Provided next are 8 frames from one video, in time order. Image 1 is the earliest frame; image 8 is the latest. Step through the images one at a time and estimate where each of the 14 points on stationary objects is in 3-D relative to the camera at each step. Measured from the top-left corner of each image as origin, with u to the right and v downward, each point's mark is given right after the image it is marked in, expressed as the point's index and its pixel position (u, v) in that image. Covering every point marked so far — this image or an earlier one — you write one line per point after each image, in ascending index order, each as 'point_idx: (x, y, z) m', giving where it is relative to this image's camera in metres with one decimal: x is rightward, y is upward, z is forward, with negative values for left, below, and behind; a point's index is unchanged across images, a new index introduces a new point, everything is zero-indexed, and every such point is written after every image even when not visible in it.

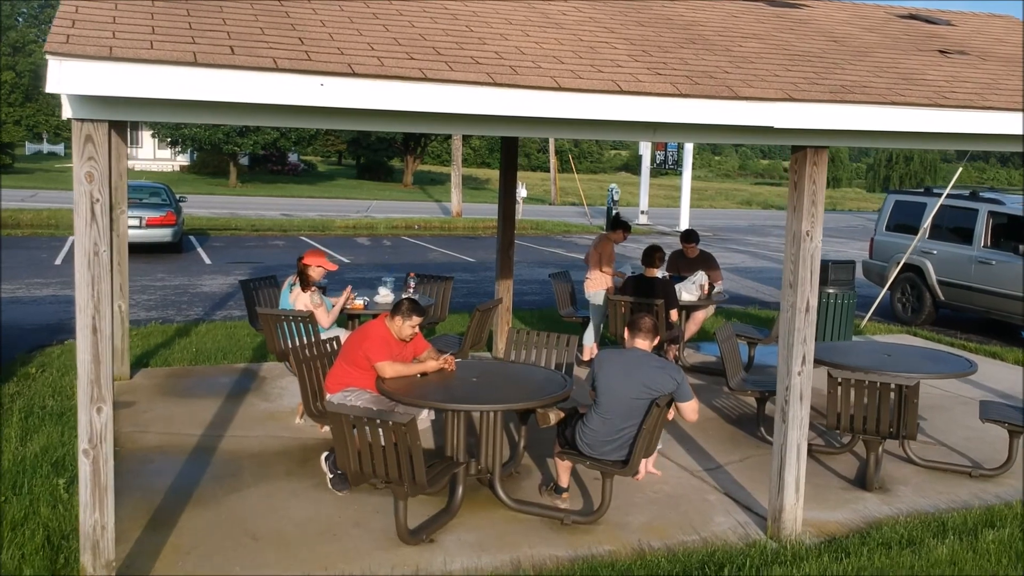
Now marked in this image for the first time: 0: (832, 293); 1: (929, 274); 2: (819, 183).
0: (+3.5, -0.1, +10.6) m
1: (+5.8, +0.2, +13.3) m
2: (+1.8, +0.6, +5.5) m
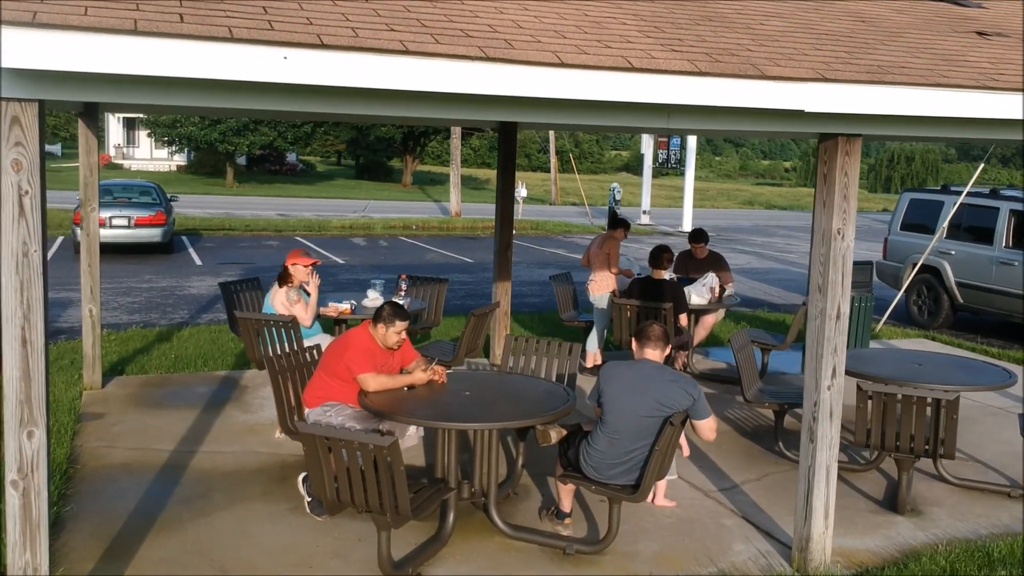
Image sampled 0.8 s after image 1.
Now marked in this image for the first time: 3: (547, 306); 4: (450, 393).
0: (+3.5, -0.1, +10.1) m
1: (+5.8, +0.2, +12.8) m
2: (+1.7, +0.6, +4.9) m
3: (+0.5, -0.3, +14.3) m
4: (-0.3, -0.6, +5.5) m
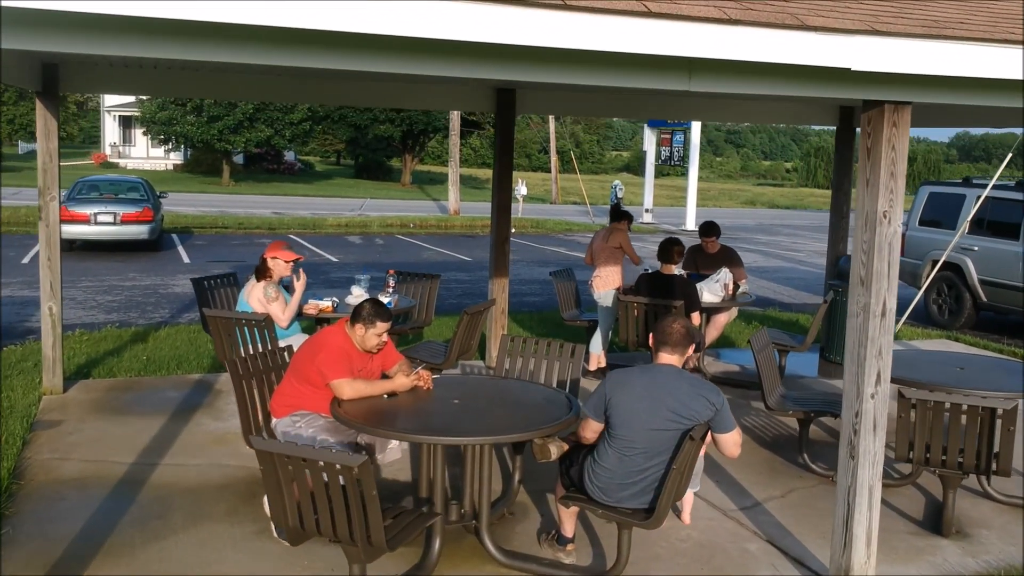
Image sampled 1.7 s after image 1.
0: (+3.5, -0.1, +9.4) m
1: (+5.8, +0.2, +12.1) m
2: (+1.7, +0.6, +4.2) m
3: (+0.5, -0.2, +13.6) m
4: (-0.4, -0.6, +4.8) m
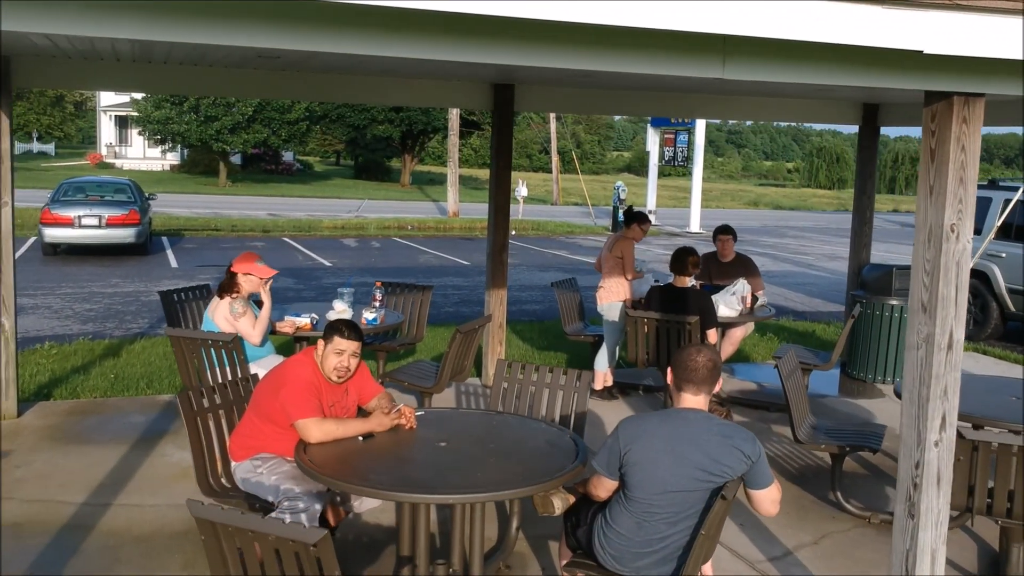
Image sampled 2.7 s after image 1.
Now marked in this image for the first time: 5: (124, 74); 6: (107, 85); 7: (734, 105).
0: (+3.5, -0.2, +8.7) m
1: (+5.8, +0.1, +11.4) m
2: (+1.7, +0.5, +3.5) m
3: (+0.5, -0.3, +12.9) m
4: (-0.4, -0.7, +4.1) m
5: (-3.0, +1.6, +7.4) m
6: (-3.2, +1.6, +7.5) m
7: (+2.1, +1.7, +9.0) m
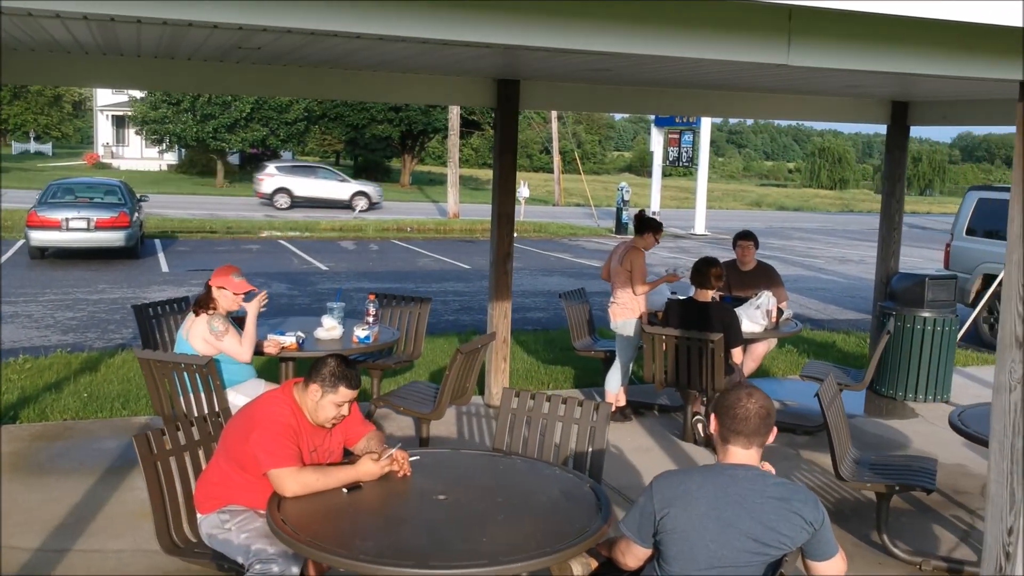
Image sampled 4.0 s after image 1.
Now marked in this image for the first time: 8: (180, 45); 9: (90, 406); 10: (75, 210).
0: (+3.5, -0.3, +8.1) m
1: (+5.8, 0.0, +10.8) m
2: (+1.7, +0.4, +2.9) m
3: (+0.5, -0.4, +12.3) m
4: (-0.4, -0.8, +3.5) m
5: (-2.9, +1.5, +6.8) m
6: (-3.2, +1.5, +6.9) m
7: (+2.1, +1.6, +8.4) m
8: (-2.0, +1.4, +5.6) m
9: (-3.3, -0.9, +7.5) m
10: (-8.3, +1.5, +18.1) m
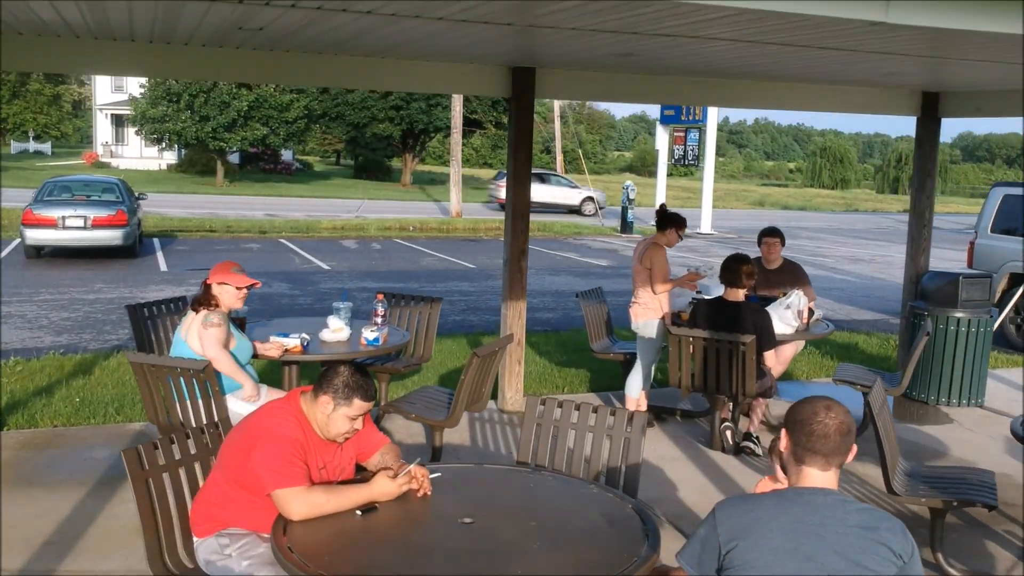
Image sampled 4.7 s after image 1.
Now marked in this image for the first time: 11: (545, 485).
0: (+3.6, -0.2, +7.7) m
1: (+5.9, 0.0, +10.4) m
2: (+1.8, +0.4, +2.5) m
3: (+0.6, -0.4, +11.9) m
4: (-0.2, -0.8, +3.1) m
5: (-2.8, +1.6, +6.4) m
6: (-3.0, +1.5, +6.5) m
7: (+2.2, +1.6, +8.0) m
8: (-1.8, +1.4, +5.2) m
9: (-3.2, -0.9, +7.1) m
10: (-8.2, +1.5, +17.7) m
11: (+0.1, -0.7, +3.5) m
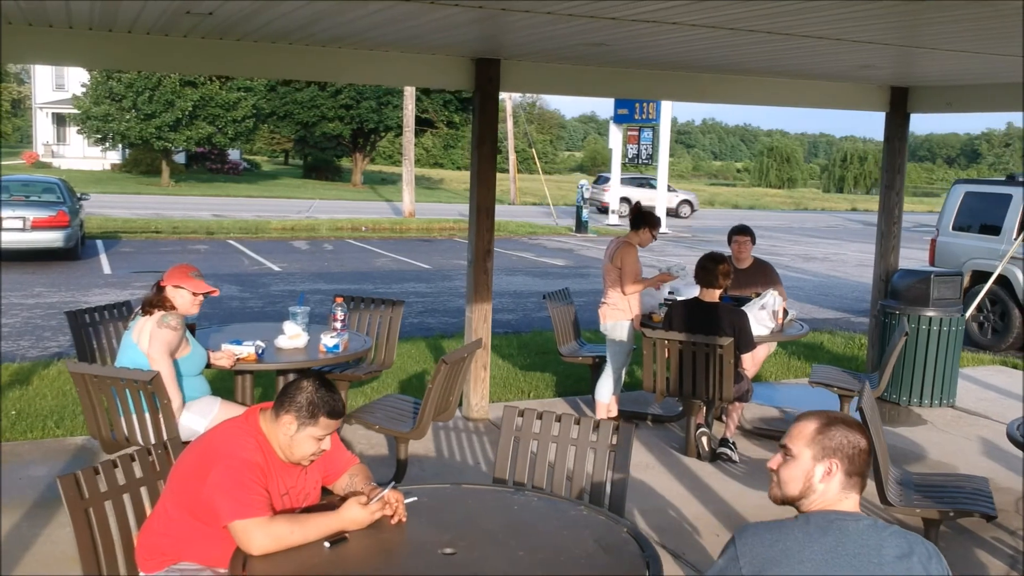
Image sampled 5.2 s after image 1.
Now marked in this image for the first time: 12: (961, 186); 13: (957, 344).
0: (+3.4, -0.2, +7.6) m
1: (+5.5, 0.0, +10.4) m
2: (+1.8, +0.4, +2.3) m
3: (+0.2, -0.4, +11.6) m
4: (-0.3, -0.8, +2.8) m
5: (-3.0, +1.5, +5.9) m
6: (-3.3, +1.5, +6.1) m
7: (+1.9, +1.6, +7.8) m
8: (-2.0, +1.4, +4.8) m
9: (-3.4, -1.0, +6.6) m
10: (-9.0, +1.4, +17.0) m
11: (+0.1, -0.7, +3.2) m
12: (+5.3, +1.2, +11.2) m
13: (+3.6, -0.4, +7.7) m
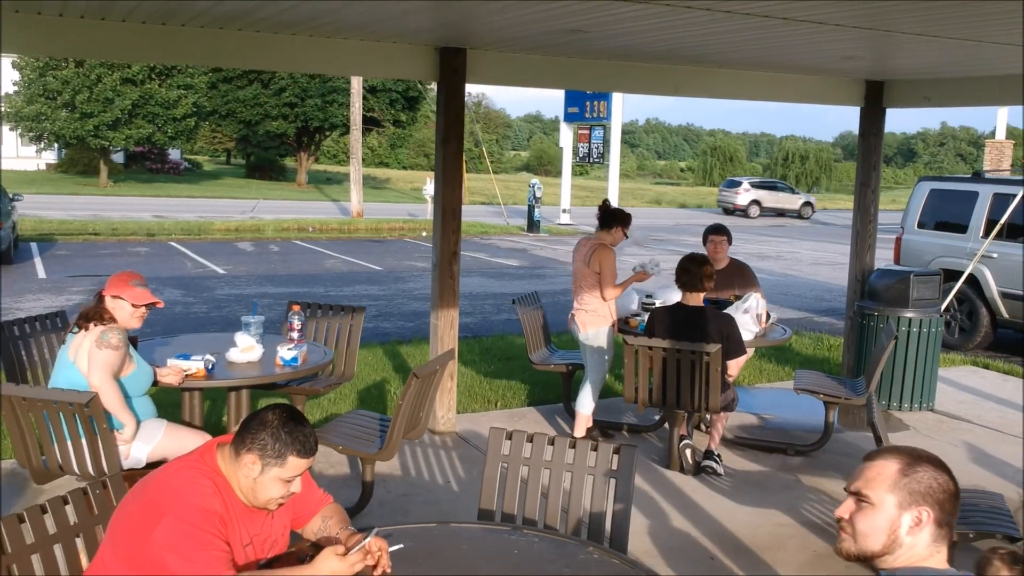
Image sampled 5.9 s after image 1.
0: (+3.1, -0.2, +7.4) m
1: (+5.1, 0.0, +10.3) m
2: (+1.9, +0.4, +2.0) m
3: (-0.3, -0.5, +11.2) m
4: (-0.3, -0.8, +2.4) m
5: (-3.2, +1.5, +5.3) m
6: (-3.4, +1.4, +5.5) m
7: (+1.6, +1.6, +7.5) m
8: (-2.1, +1.4, +4.3) m
9: (-3.6, -1.0, +6.0) m
10: (-9.7, +1.3, +16.0) m
11: (+0.1, -0.8, +2.8) m
12: (+4.8, +1.2, +11.1) m
13: (+3.3, -0.4, +7.5) m
